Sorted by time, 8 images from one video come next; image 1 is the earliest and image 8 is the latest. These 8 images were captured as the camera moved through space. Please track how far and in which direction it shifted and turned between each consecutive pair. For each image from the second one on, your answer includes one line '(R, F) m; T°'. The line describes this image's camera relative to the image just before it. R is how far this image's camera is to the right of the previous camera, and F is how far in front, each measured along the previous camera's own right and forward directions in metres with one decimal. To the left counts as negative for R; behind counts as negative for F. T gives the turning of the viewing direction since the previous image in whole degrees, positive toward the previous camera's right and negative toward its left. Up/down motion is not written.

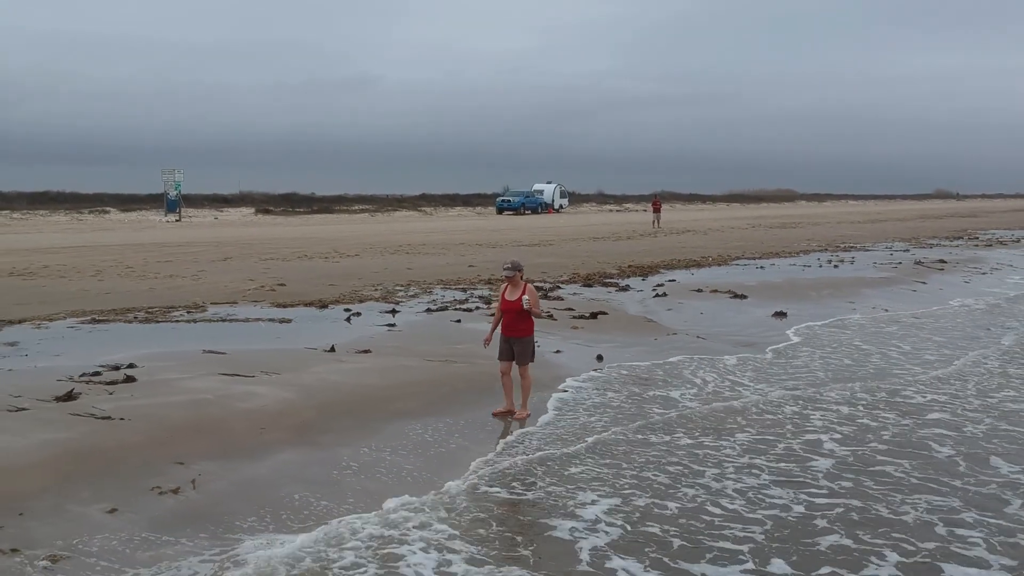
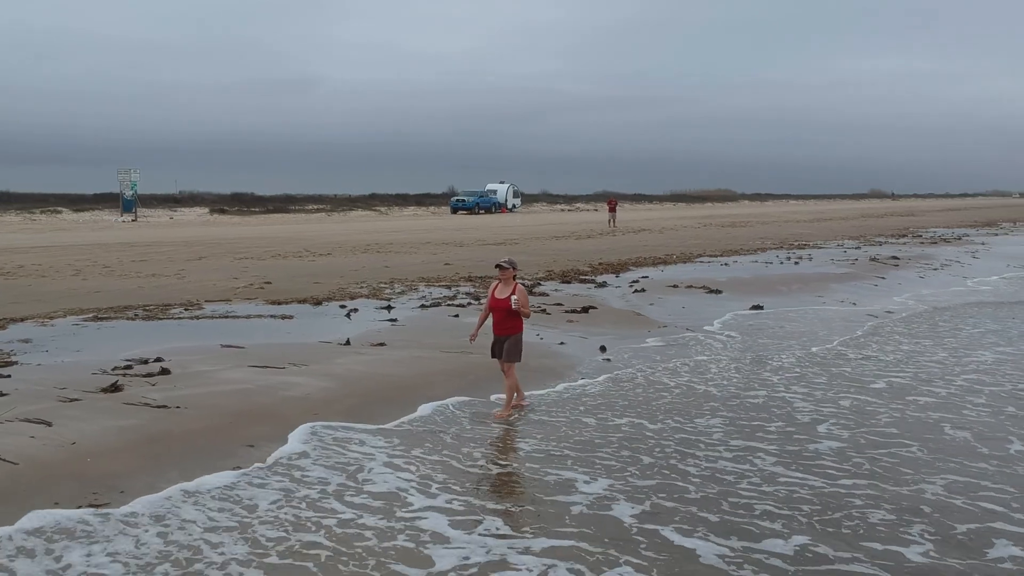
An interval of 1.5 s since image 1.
(-0.6, -0.4) m; +3°
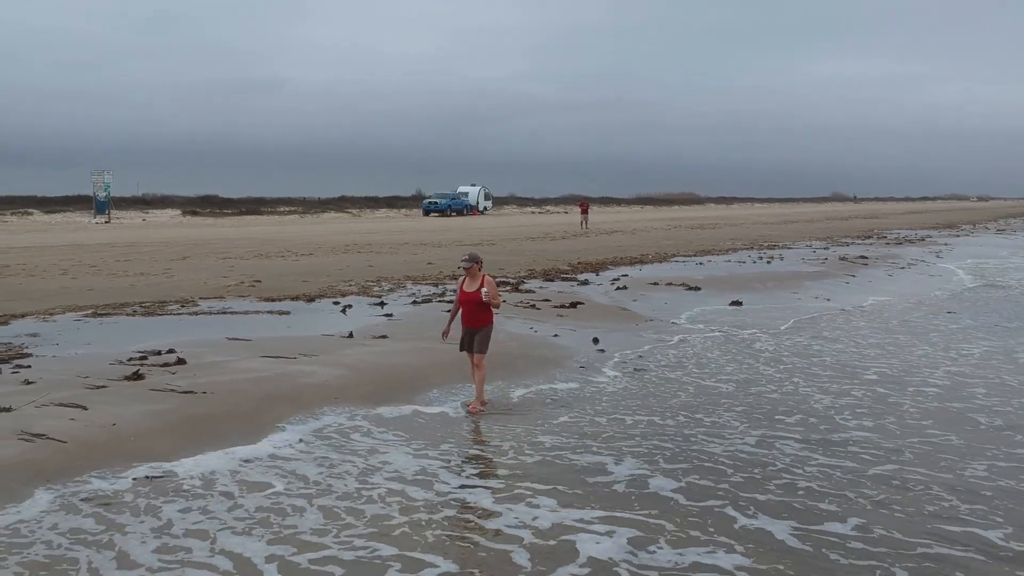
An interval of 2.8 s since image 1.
(-0.3, -0.4) m; +2°
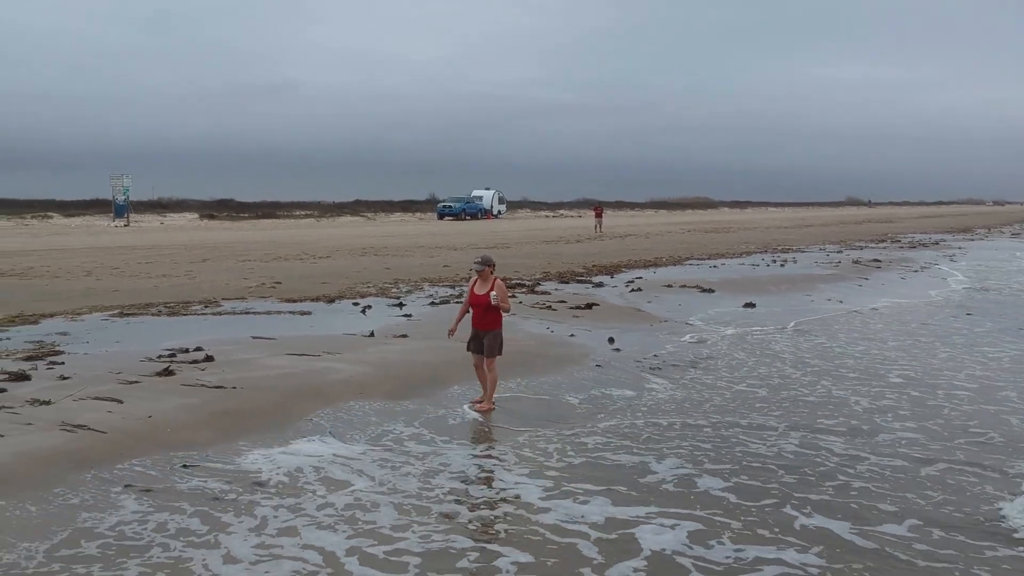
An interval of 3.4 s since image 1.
(0.0, -0.2) m; -1°
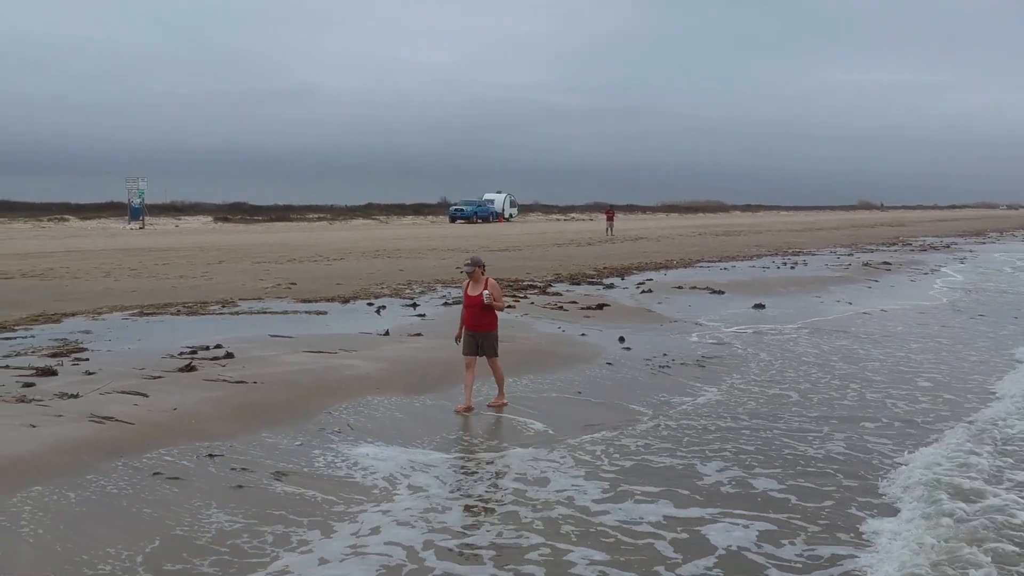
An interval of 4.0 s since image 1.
(0.0, -0.2) m; -1°
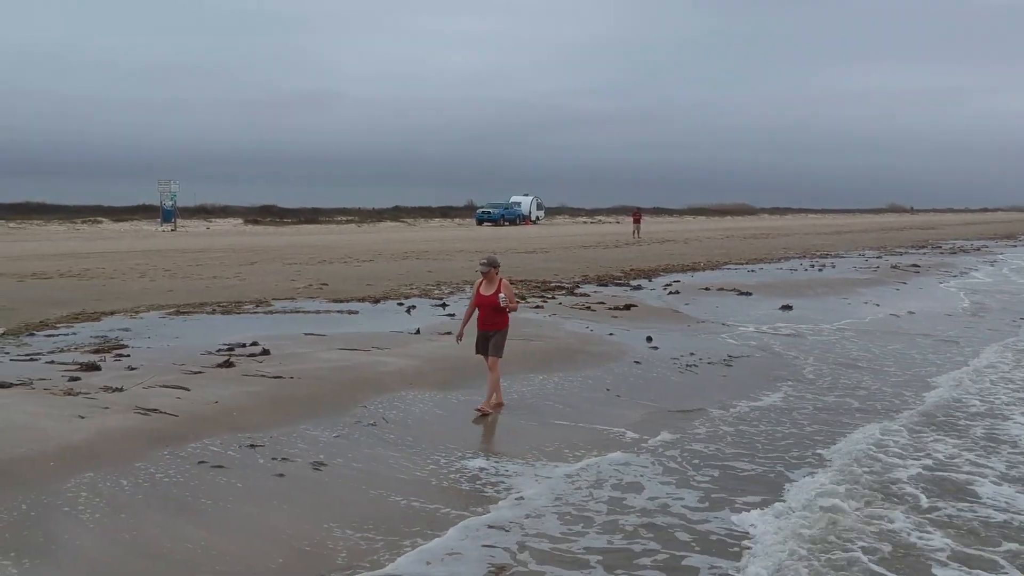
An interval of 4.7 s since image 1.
(0.0, -0.2) m; -1°
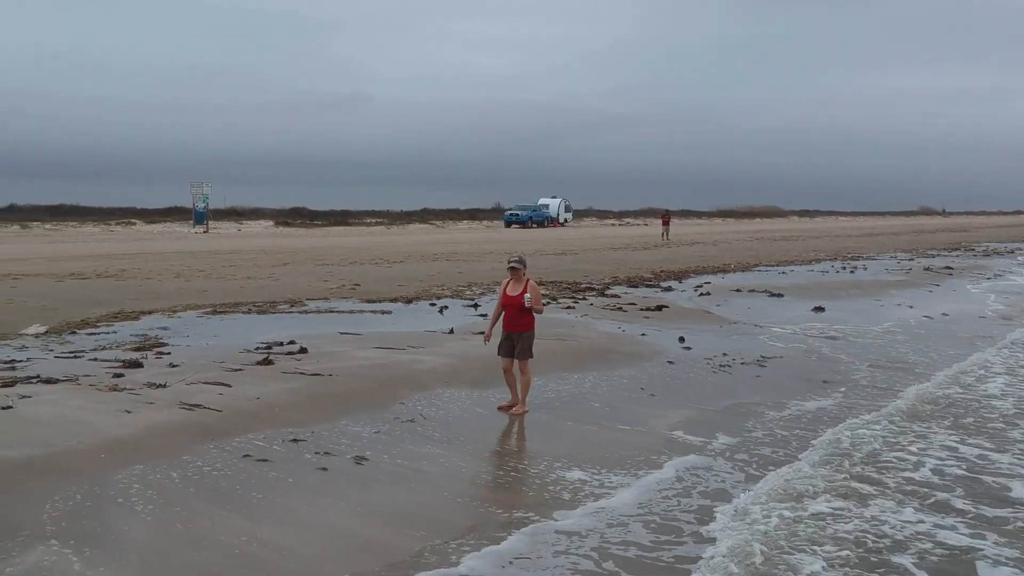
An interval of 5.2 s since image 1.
(-0.1, -0.1) m; -2°
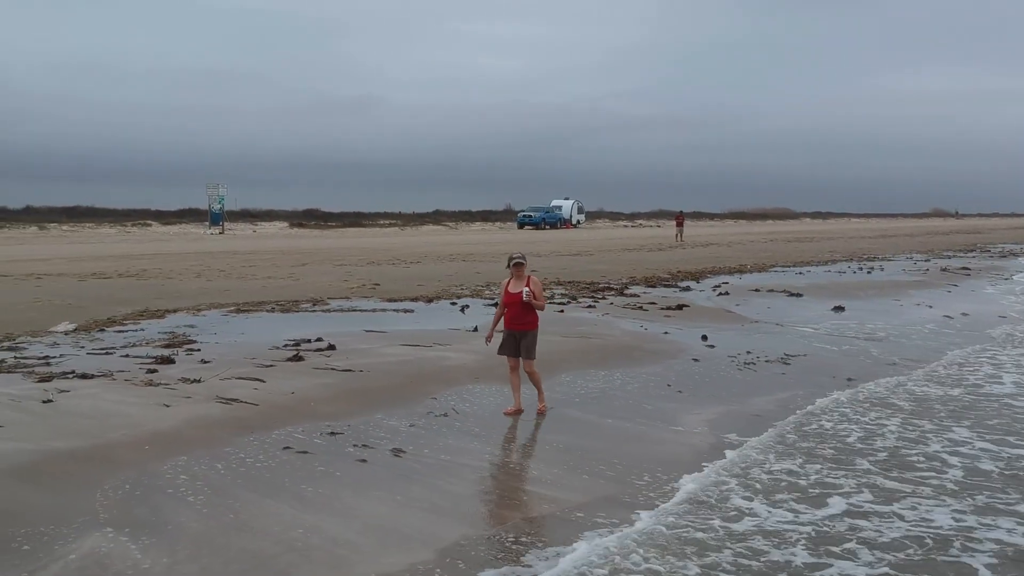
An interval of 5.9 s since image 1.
(-0.1, -0.1) m; -1°
